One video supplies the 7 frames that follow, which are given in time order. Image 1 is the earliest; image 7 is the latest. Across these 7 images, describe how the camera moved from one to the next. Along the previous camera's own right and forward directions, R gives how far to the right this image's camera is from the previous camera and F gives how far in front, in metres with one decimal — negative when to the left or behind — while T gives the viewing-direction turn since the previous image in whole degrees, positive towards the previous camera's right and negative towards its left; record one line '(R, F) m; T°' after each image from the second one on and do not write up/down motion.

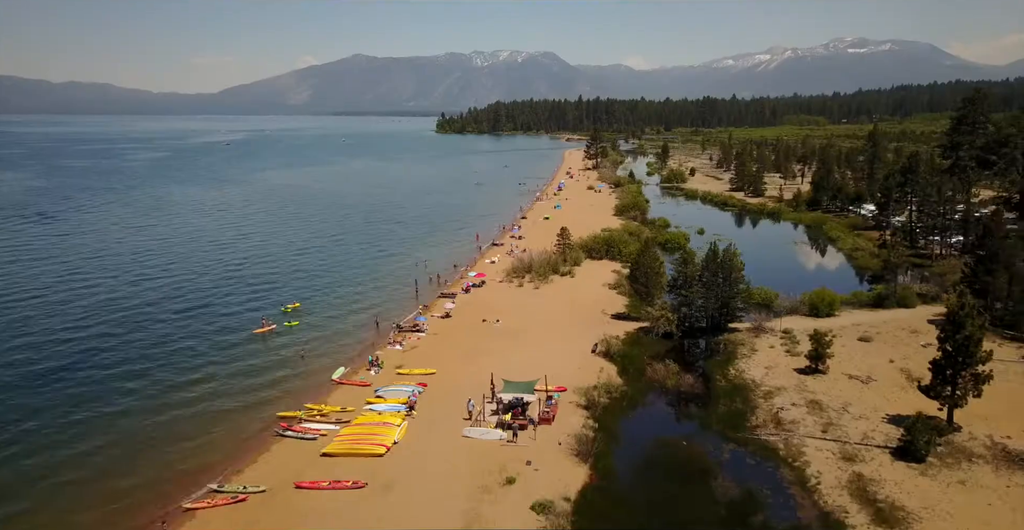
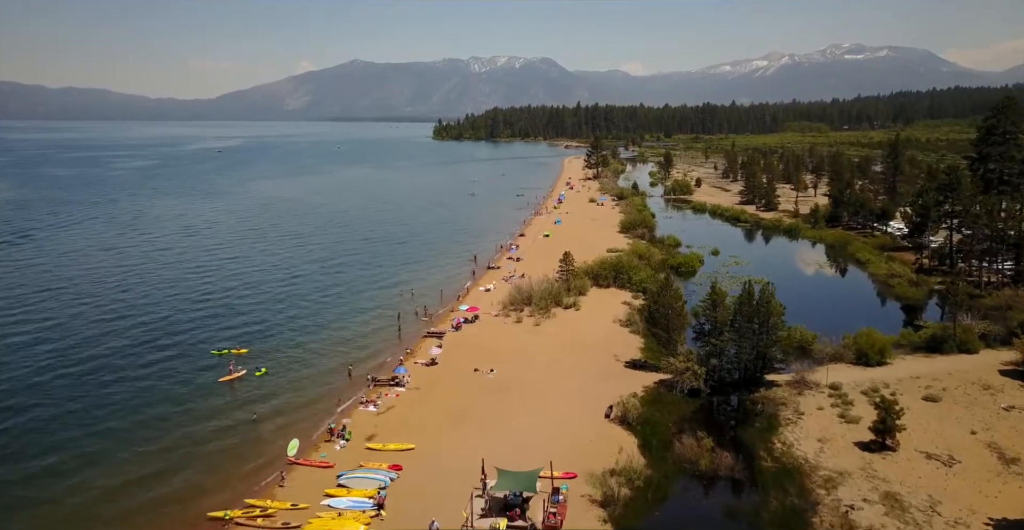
(+0.1, +6.7) m; 0°
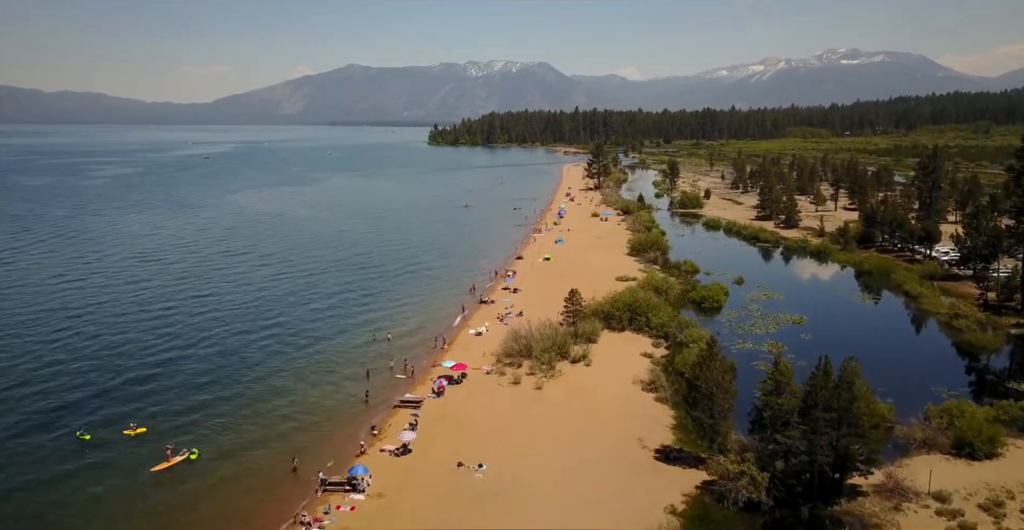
(+0.1, +9.1) m; 0°
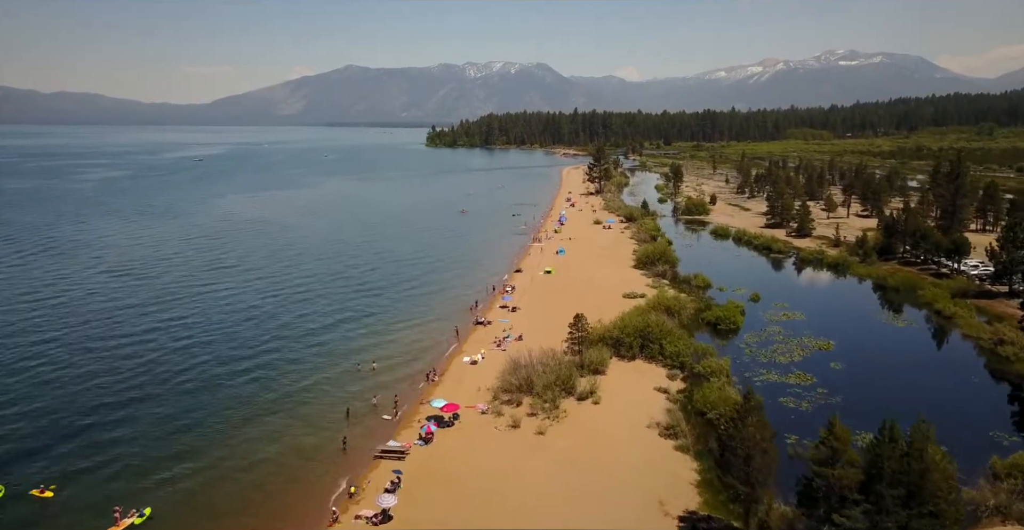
(0.0, +4.7) m; 0°
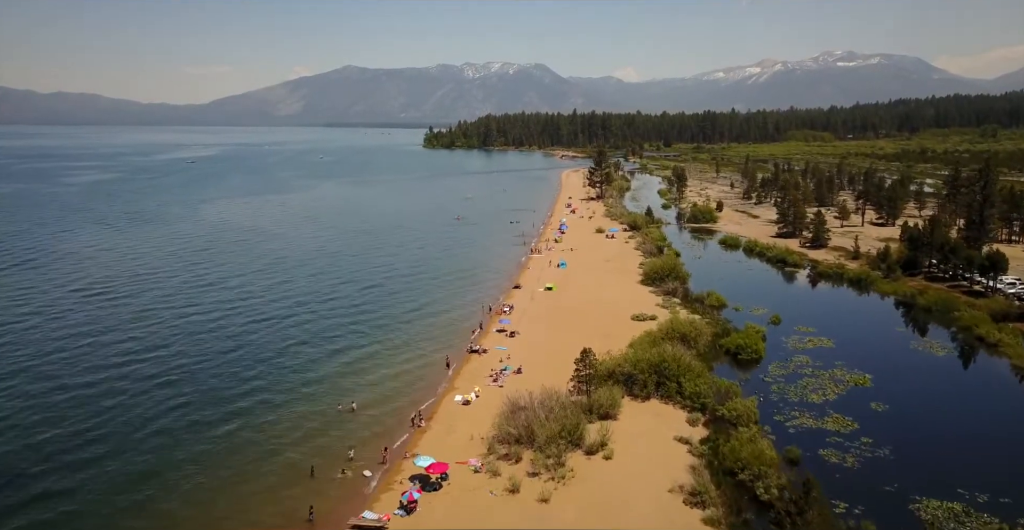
(0.0, +5.1) m; 0°
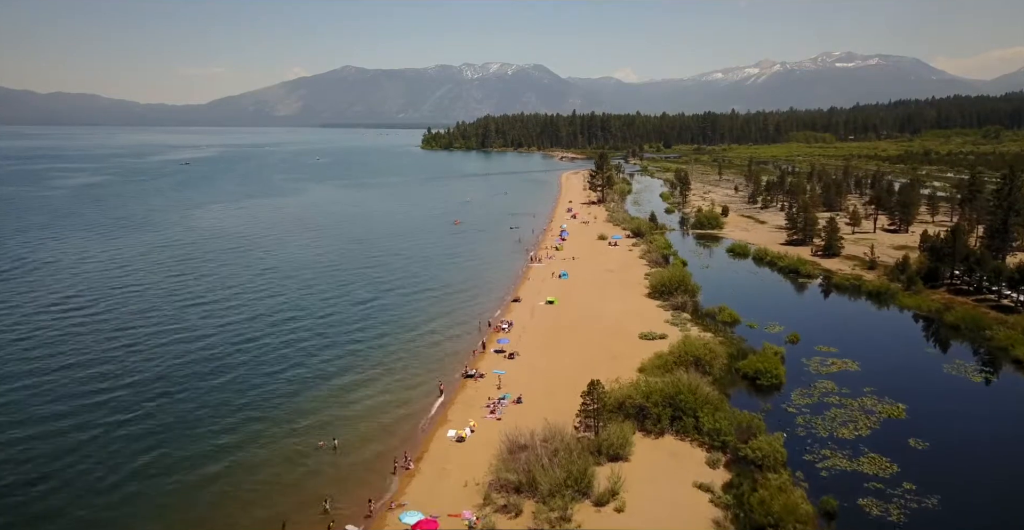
(0.0, +3.8) m; 0°
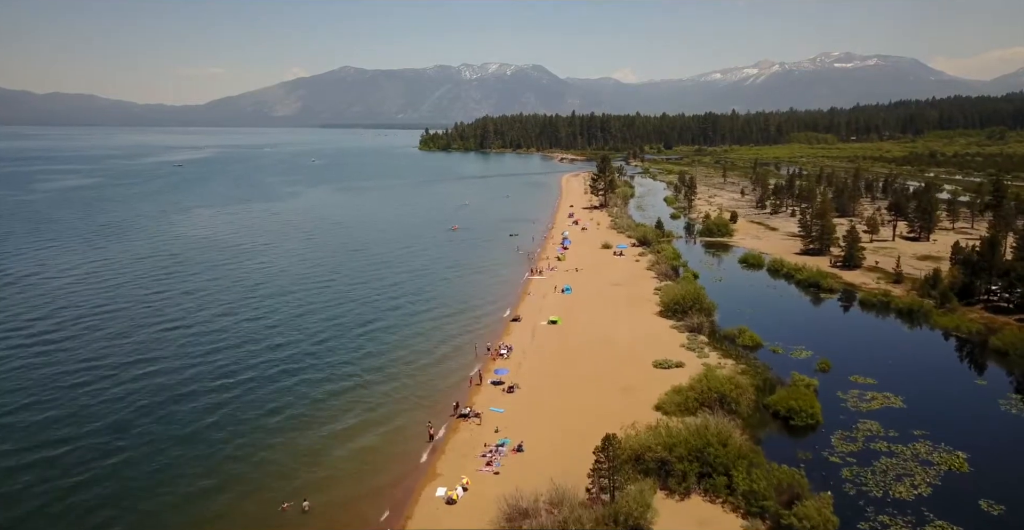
(0.0, +5.2) m; 0°
